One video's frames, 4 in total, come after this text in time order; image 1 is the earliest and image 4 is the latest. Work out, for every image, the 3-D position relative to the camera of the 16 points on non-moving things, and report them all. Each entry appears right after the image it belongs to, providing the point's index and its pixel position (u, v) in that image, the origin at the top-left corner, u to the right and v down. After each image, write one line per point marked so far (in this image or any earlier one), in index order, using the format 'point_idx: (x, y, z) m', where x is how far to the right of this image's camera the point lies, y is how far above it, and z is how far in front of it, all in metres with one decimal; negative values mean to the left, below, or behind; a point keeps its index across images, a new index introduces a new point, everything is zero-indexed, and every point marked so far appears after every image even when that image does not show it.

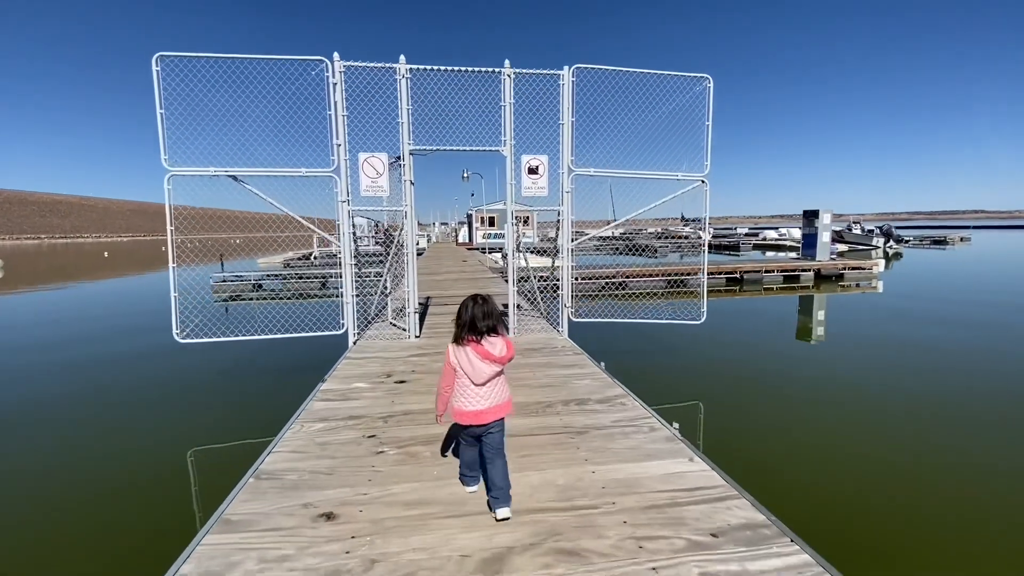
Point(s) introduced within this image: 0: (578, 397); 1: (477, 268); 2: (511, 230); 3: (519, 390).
0: (+0.5, -0.9, +3.9) m
1: (-1.1, +0.7, +15.3) m
2: (0.0, +0.7, +5.9) m
3: (+0.1, -0.9, +4.1) m
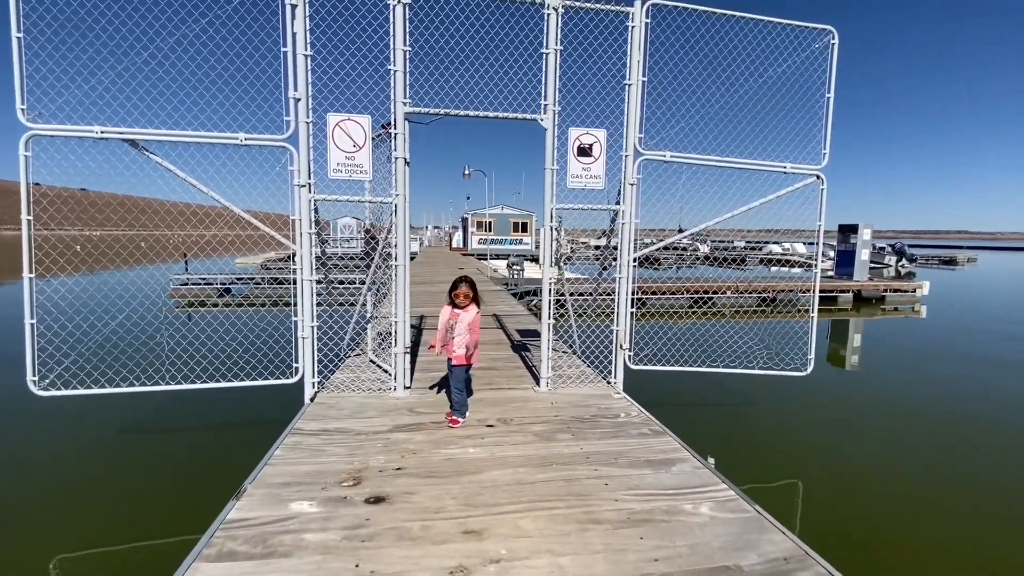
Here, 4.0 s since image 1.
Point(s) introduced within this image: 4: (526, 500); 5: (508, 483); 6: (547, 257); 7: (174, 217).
0: (+0.9, -1.2, +2.0) m
1: (-1.0, +0.3, +13.4) m
2: (+0.3, +0.4, +4.1) m
3: (+0.4, -1.1, +2.2) m
4: (+0.1, -1.1, +2.5) m
5: (0.0, -1.1, +2.6) m
6: (+0.3, +0.3, +4.1) m
7: (-4.0, +0.9, +5.8) m
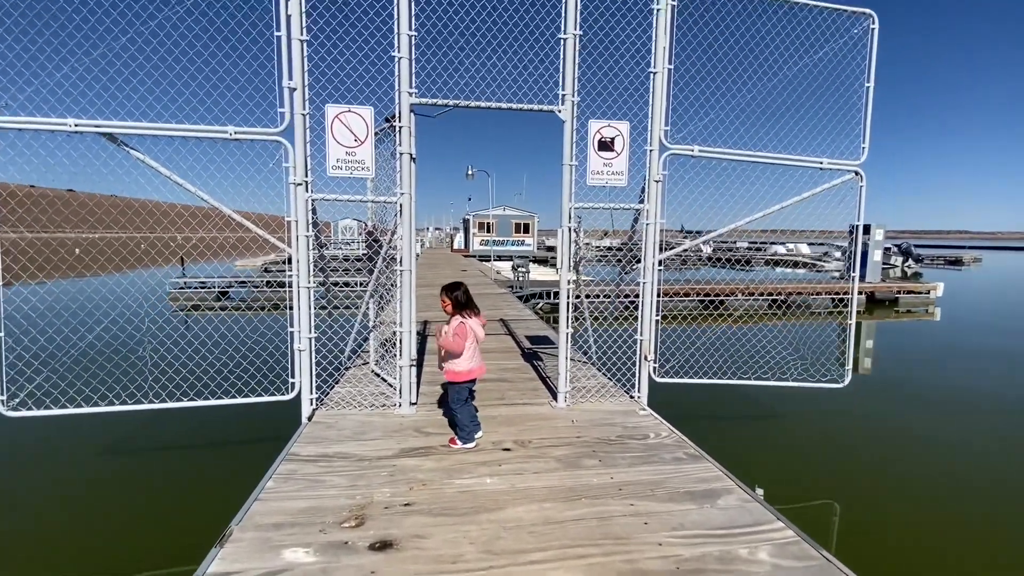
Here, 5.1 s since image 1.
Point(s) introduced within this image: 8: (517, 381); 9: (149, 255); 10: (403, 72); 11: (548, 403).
0: (+1.0, -1.2, +1.7) m
1: (-0.8, +0.2, +13.1) m
2: (+0.5, +0.4, +3.7) m
3: (+0.5, -1.2, +1.9) m
4: (+0.2, -1.1, +2.1) m
5: (+0.1, -1.1, +2.3) m
6: (+0.4, +0.2, +3.7) m
7: (-3.9, +0.8, +5.5) m
8: (0.0, -0.9, +4.5) m
9: (-14.6, +1.3, +19.2) m
10: (-0.8, +1.6, +3.4) m
11: (+0.3, -1.0, +3.9) m
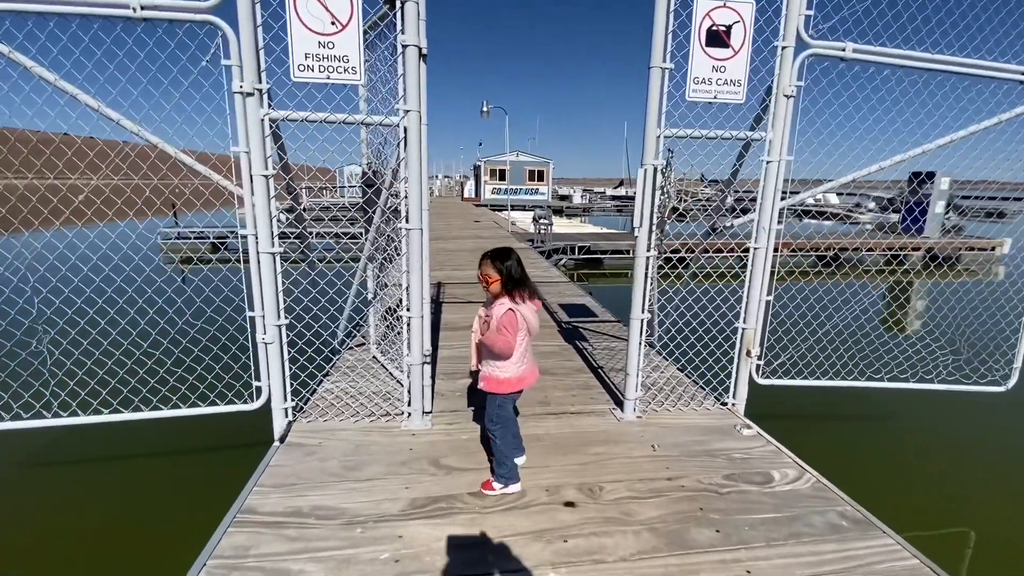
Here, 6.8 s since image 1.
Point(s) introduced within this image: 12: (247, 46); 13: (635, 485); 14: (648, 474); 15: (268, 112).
0: (+1.3, -1.3, +0.7) m
1: (-0.4, +1.4, +11.9) m
2: (+0.8, +0.6, +2.5) m
3: (+0.8, -1.2, +0.8) m
4: (+0.5, -1.1, +1.1) m
5: (+0.4, -1.1, +1.3) m
6: (+0.7, +0.4, +2.6) m
7: (-3.6, +1.2, +4.3) m
8: (+0.4, -0.6, +3.4) m
9: (-14.0, +3.2, +18.1) m
10: (-0.5, +1.7, +2.1) m
11: (+0.6, -0.7, +2.9) m
12: (-1.2, +1.1, +2.2) m
13: (+0.6, -0.9, +2.2) m
14: (+0.6, -0.9, +2.3) m
15: (-1.2, +0.9, +2.3) m
